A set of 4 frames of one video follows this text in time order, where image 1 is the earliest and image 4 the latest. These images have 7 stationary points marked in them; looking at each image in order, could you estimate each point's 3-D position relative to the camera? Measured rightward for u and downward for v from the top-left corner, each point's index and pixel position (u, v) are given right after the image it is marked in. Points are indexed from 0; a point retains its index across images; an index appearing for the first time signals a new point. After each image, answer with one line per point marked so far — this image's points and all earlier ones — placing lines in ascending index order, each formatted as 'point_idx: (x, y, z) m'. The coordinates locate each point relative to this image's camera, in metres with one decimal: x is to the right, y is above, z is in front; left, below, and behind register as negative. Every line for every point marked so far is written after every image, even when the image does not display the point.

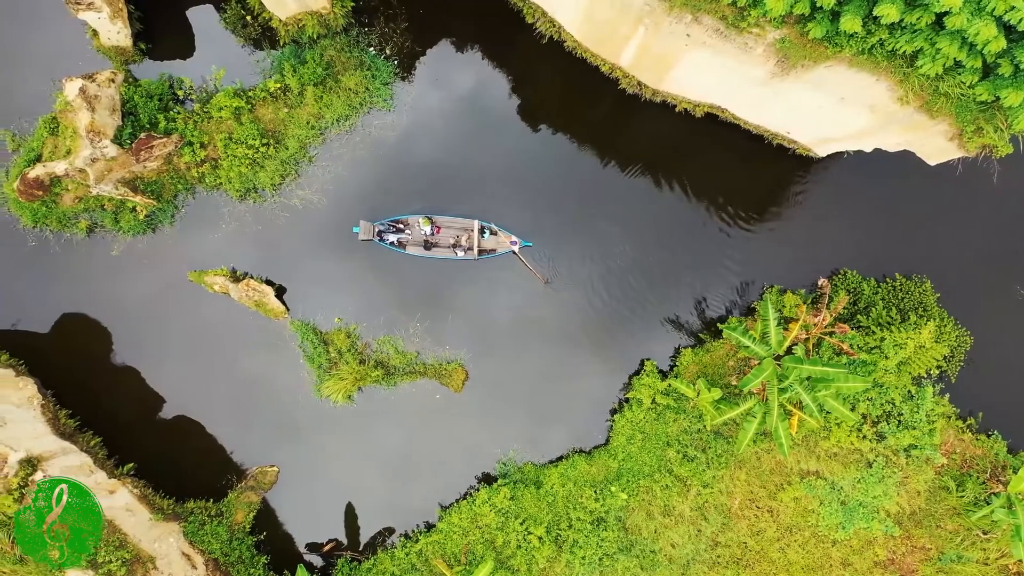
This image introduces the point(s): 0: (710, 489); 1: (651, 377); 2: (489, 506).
0: (+4.9, -4.9, +12.2) m
1: (+3.6, -2.3, +12.8) m
2: (-0.5, -5.4, +12.5) m
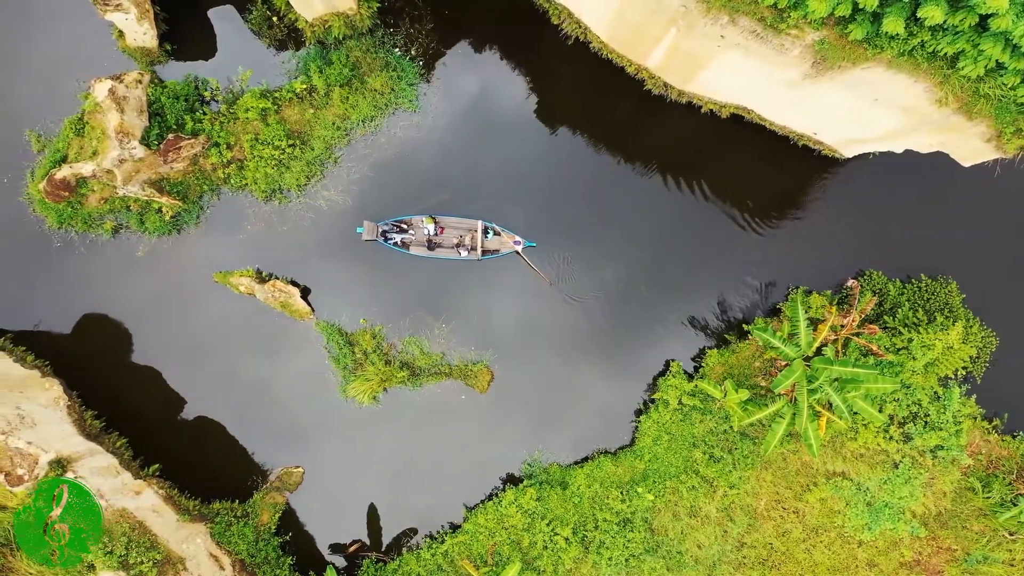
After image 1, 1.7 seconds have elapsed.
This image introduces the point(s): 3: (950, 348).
0: (+5.5, -4.9, +12.2) m
1: (+4.3, -2.3, +12.8) m
2: (+0.1, -5.5, +12.5) m
3: (+10.1, -1.4, +11.5) m
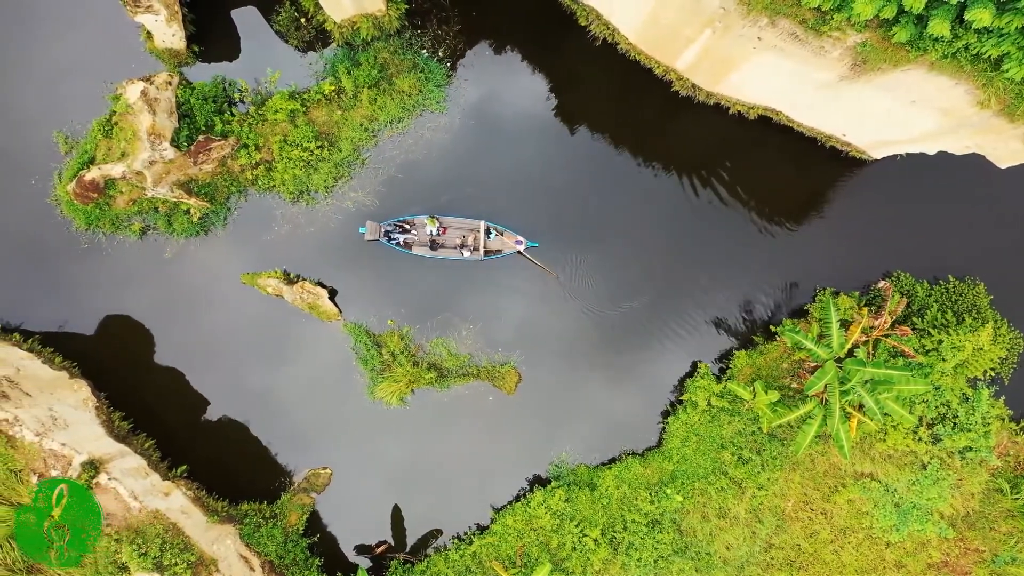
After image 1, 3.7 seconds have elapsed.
0: (+6.2, -5.0, +12.2) m
1: (+5.0, -2.3, +12.8) m
2: (+0.8, -5.5, +12.5) m
3: (+10.8, -1.4, +11.5) m
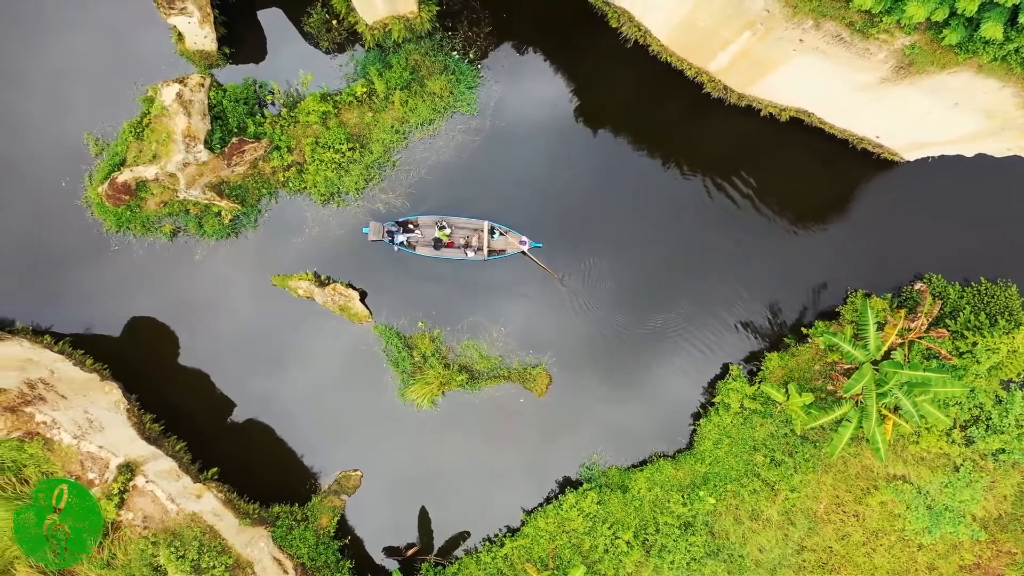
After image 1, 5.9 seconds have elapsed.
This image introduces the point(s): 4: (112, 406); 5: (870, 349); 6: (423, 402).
0: (+7.0, -5.0, +12.2) m
1: (+5.8, -2.4, +12.8) m
2: (+1.6, -5.5, +12.5) m
3: (+11.5, -1.5, +11.5) m
4: (-9.6, -2.9, +12.1) m
5: (+7.9, -1.3, +11.1) m
6: (-2.3, -2.9, +12.8) m
